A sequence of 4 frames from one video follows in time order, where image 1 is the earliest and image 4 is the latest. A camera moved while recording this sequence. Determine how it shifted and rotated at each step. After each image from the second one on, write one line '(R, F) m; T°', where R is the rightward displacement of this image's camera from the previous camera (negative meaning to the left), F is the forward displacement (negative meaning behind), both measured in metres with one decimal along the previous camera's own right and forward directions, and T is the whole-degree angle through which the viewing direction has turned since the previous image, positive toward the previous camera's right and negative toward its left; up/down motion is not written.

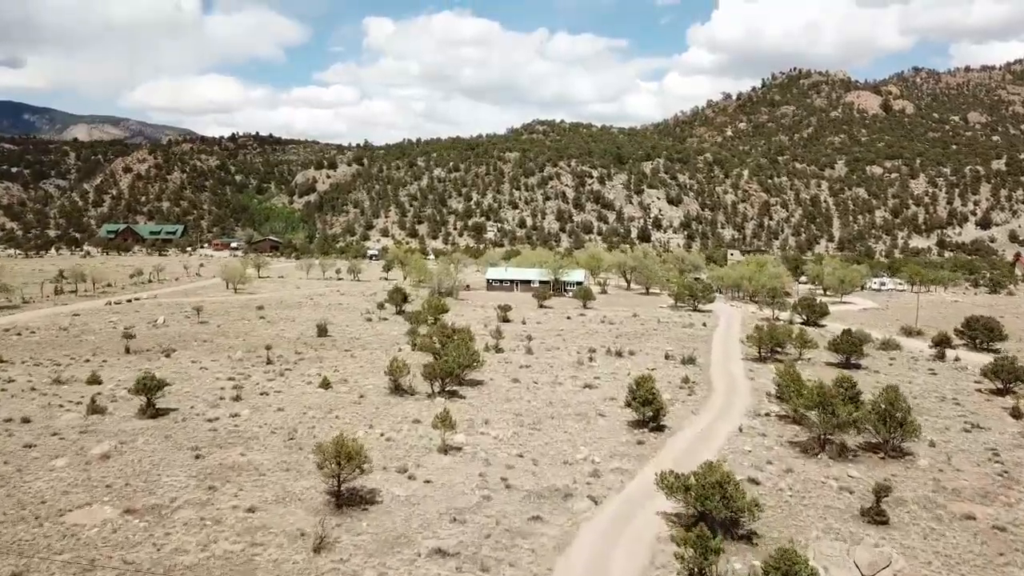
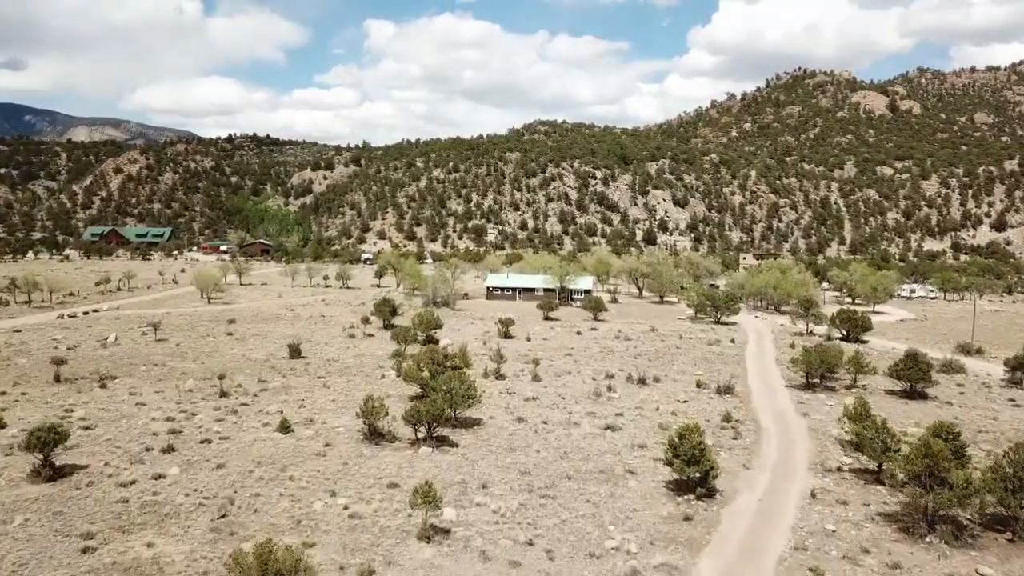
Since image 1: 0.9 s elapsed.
(-0.1, +7.3) m; 0°
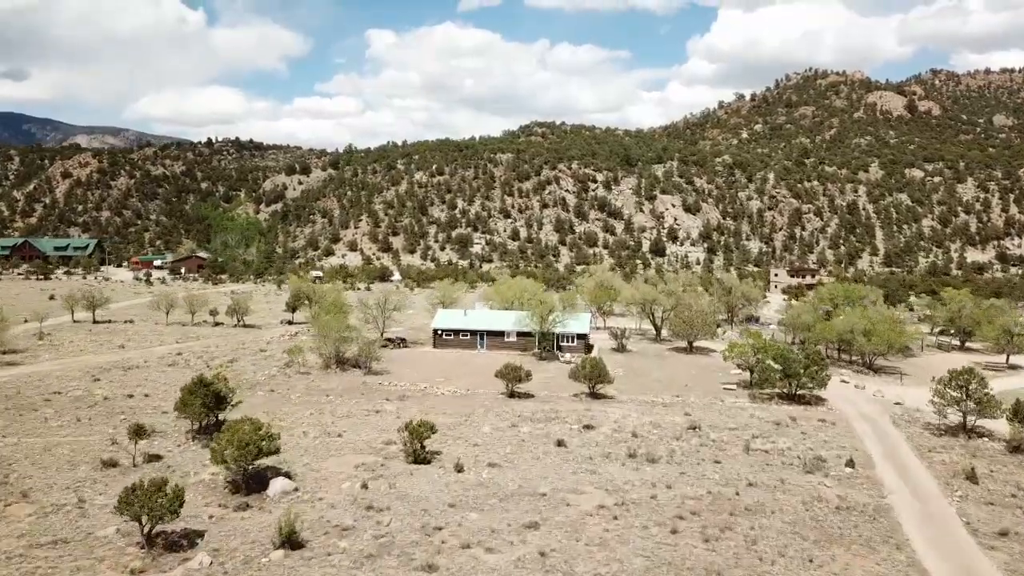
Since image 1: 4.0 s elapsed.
(+3.2, +26.0) m; 0°
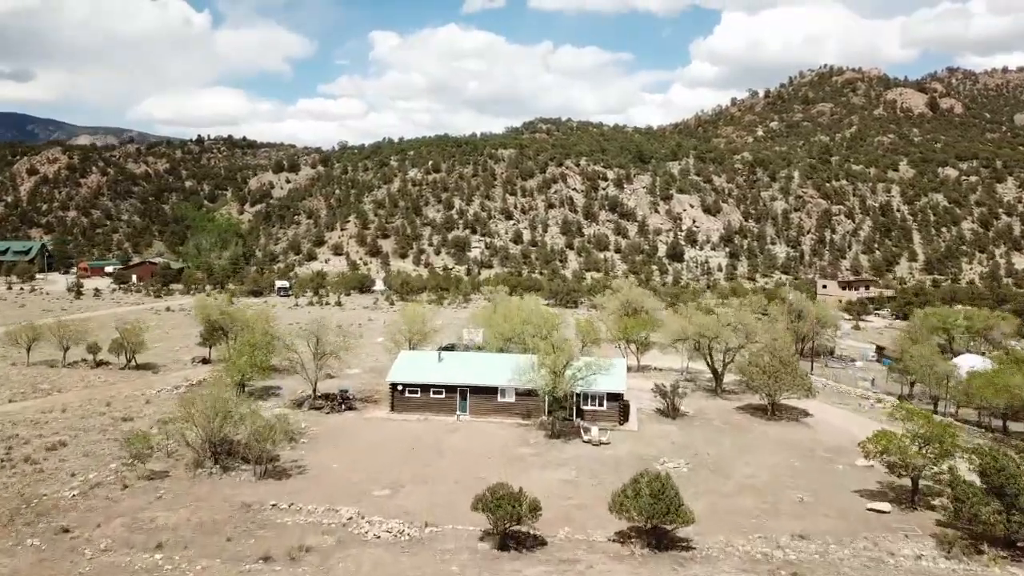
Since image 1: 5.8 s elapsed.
(+0.3, +18.2) m; 0°
